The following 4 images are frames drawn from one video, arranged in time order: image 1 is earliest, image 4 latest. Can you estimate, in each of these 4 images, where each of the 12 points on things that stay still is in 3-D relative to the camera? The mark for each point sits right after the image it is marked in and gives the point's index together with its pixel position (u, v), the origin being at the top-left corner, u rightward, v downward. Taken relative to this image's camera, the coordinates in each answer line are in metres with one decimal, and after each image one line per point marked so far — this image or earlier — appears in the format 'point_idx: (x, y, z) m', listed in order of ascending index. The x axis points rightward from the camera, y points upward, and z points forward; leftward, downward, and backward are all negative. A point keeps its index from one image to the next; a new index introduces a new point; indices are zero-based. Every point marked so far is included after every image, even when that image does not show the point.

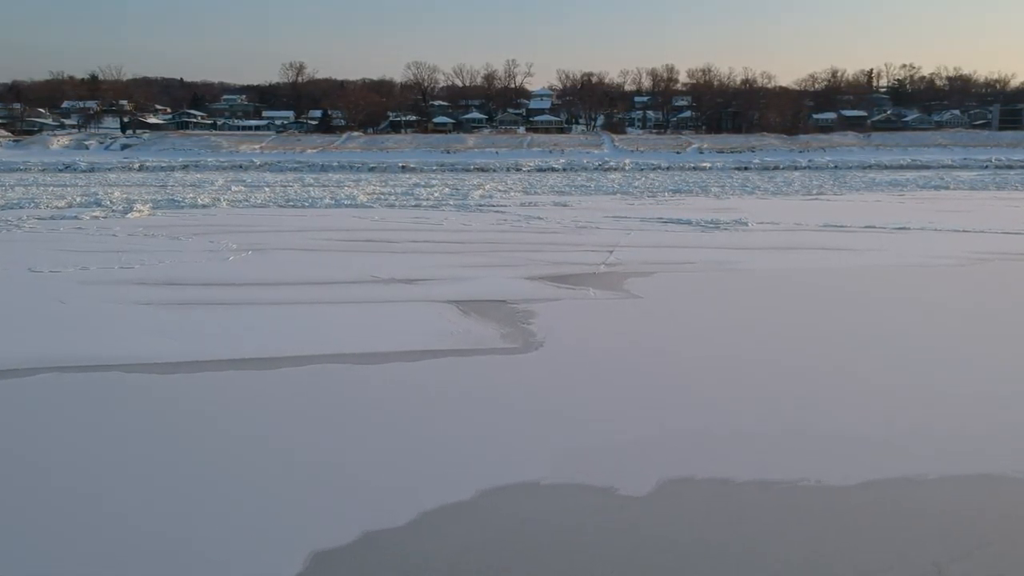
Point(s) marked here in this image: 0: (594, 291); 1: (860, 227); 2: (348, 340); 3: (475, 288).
0: (+0.7, 0.0, +8.3) m
1: (+4.4, +0.8, +12.1) m
2: (-1.2, -0.4, +7.0) m
3: (-0.3, 0.0, +8.3) m
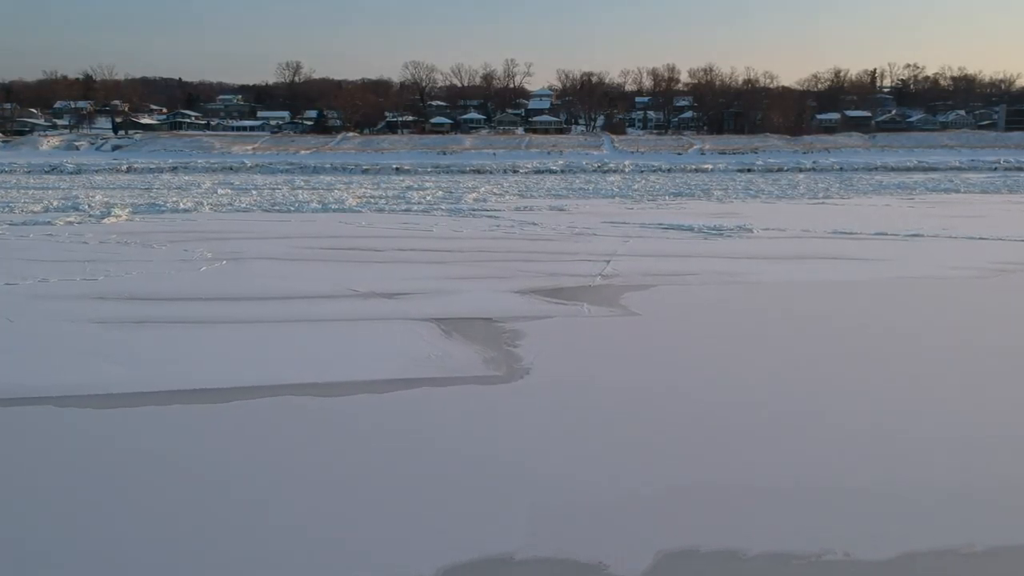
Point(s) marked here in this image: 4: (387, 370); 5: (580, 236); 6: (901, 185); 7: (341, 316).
0: (+0.6, -0.2, +7.7) m
1: (+4.3, +0.7, +11.5) m
2: (-1.3, -0.5, +6.4) m
3: (-0.4, -0.1, +7.7) m
4: (-0.8, -0.5, +6.3) m
5: (+0.8, +0.6, +11.4) m
6: (+7.7, +2.0, +18.7) m
7: (-1.3, -0.2, +7.3) m
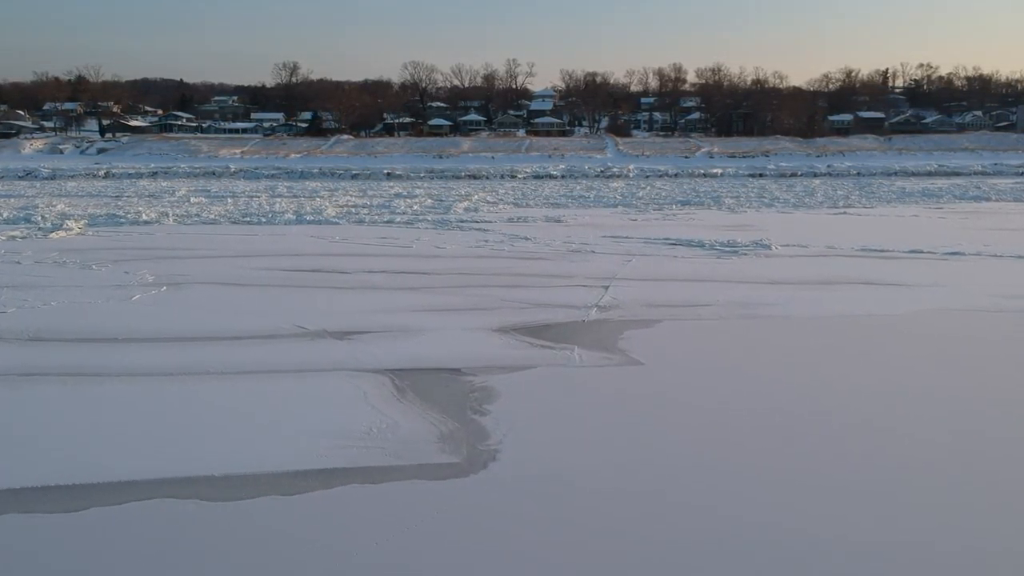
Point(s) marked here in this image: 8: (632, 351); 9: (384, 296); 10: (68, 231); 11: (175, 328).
0: (+0.5, -0.4, +6.4) m
1: (+4.2, +0.4, +10.2) m
2: (-1.5, -0.8, +5.1) m
3: (-0.6, -0.4, +6.4) m
4: (-1.0, -0.8, +5.0) m
5: (+0.7, +0.4, +10.1) m
6: (+7.6, +1.7, +17.4) m
7: (-1.5, -0.5, +6.1) m
8: (+0.8, -0.4, +6.5) m
9: (-1.1, -0.1, +7.9) m
10: (-5.7, +0.7, +12.1) m
11: (-2.5, -0.3, +7.0) m
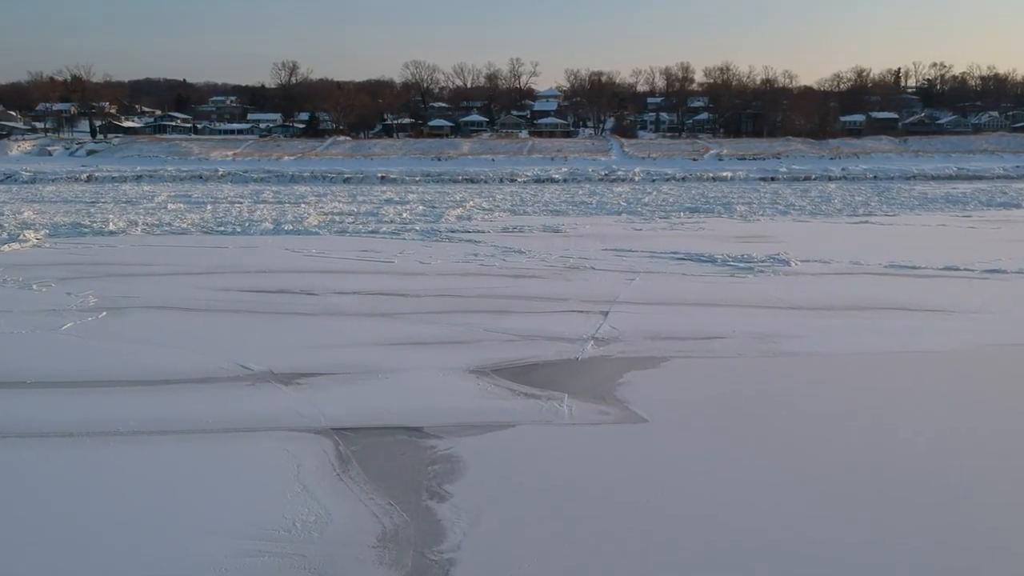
0: (+0.3, -0.6, +5.4) m
1: (+4.1, +0.2, +9.2) m
2: (-1.6, -1.0, +4.1) m
3: (-0.7, -0.6, +5.4) m
4: (-1.1, -1.0, +4.0) m
5: (+0.6, +0.2, +9.1) m
6: (+7.5, +1.5, +16.3) m
7: (-1.6, -0.7, +5.1) m
8: (+0.7, -0.6, +5.5) m
9: (-1.2, -0.3, +6.9) m
10: (-5.8, +0.5, +11.2) m
11: (-2.6, -0.5, +6.0) m
